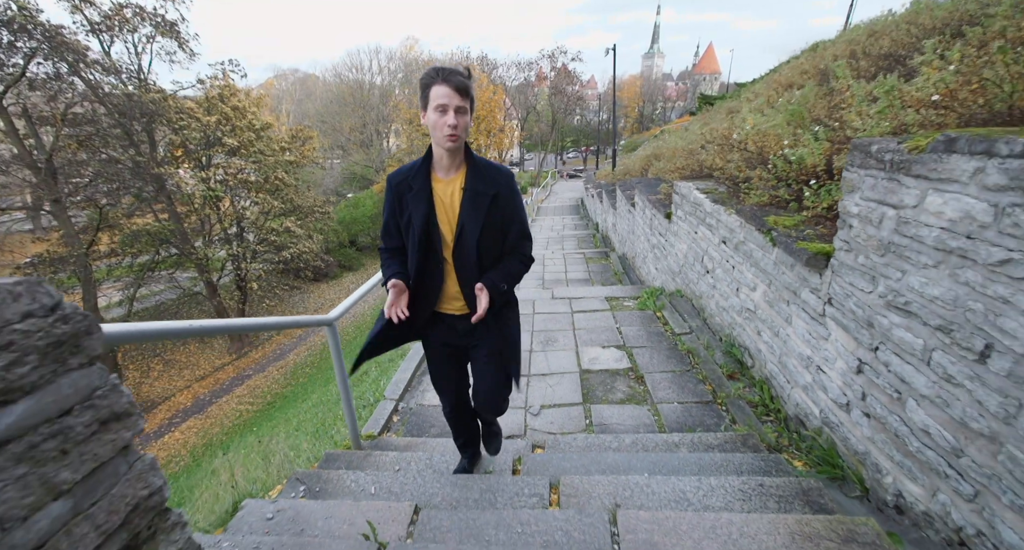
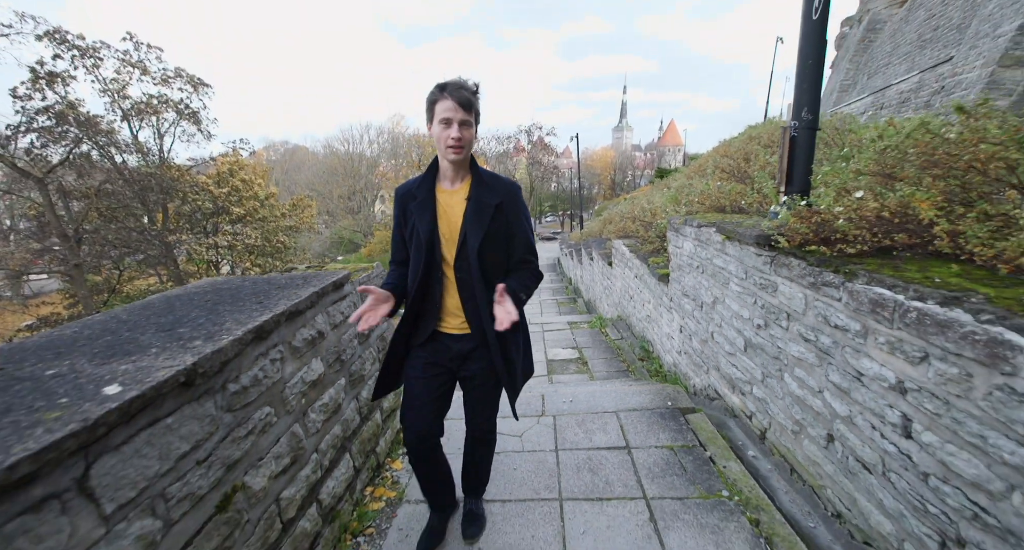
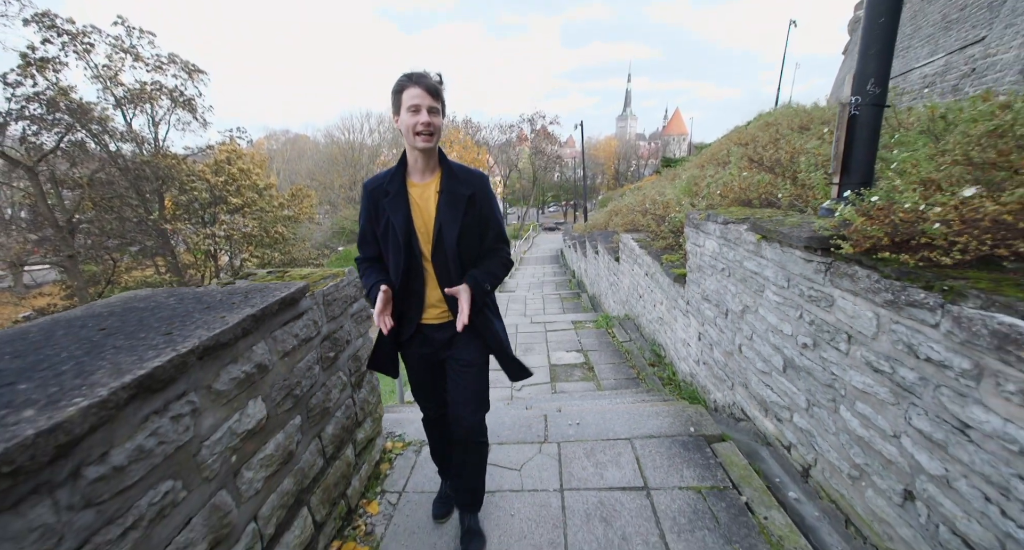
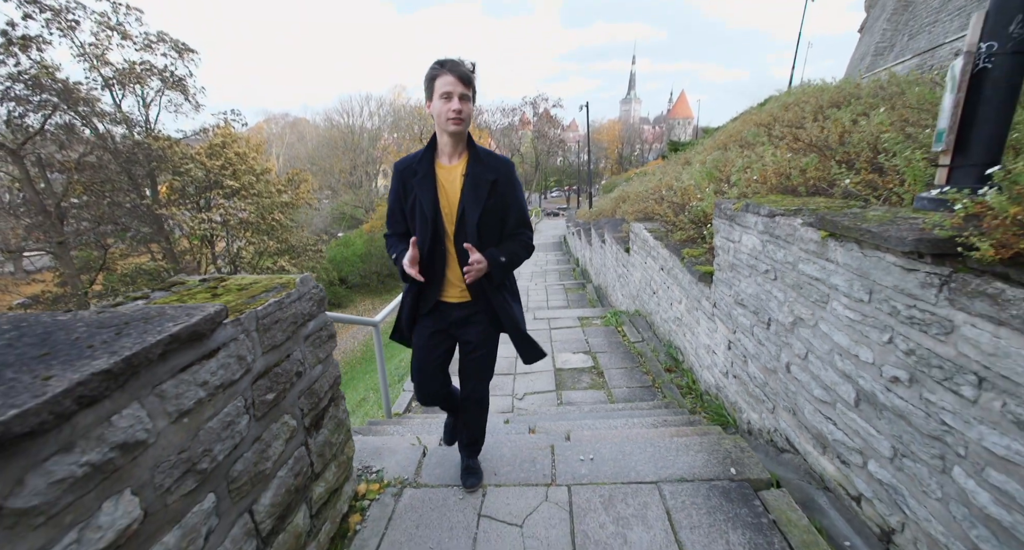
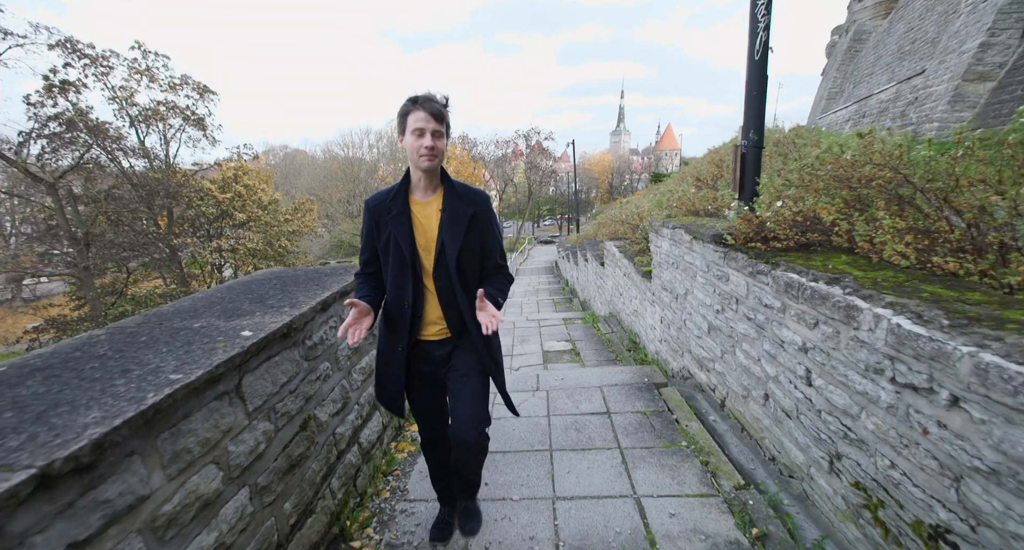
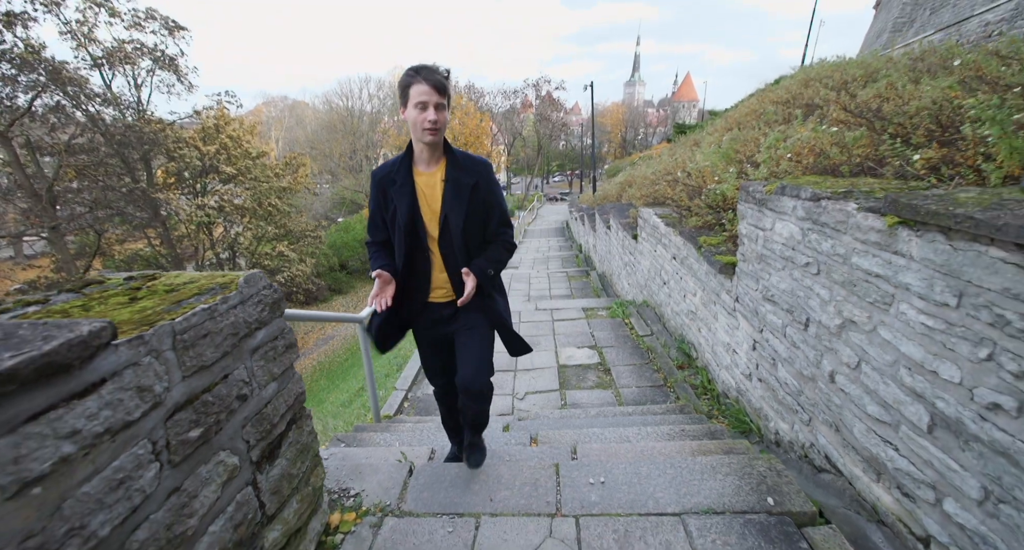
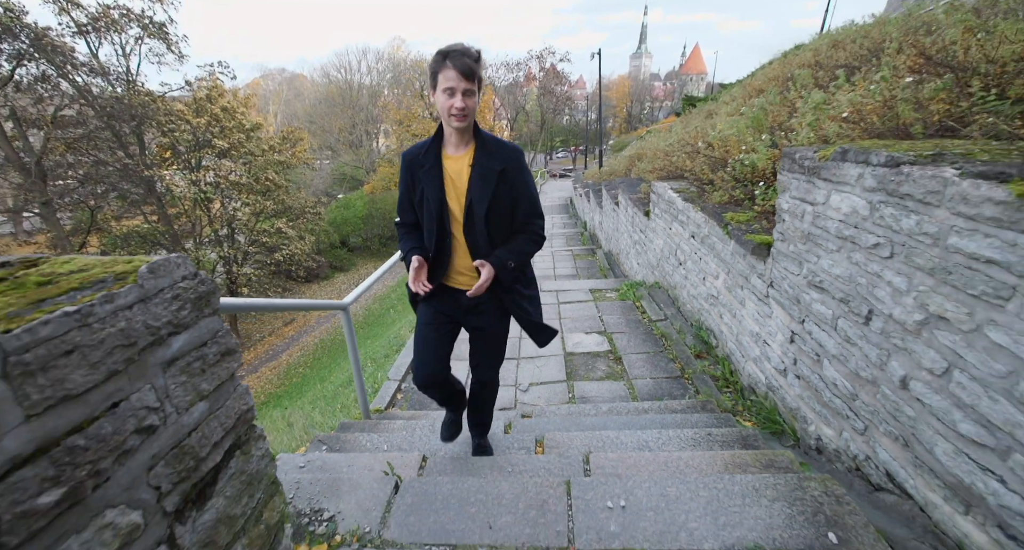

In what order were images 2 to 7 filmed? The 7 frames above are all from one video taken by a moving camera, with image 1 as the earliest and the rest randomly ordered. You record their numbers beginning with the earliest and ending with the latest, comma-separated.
7, 6, 4, 3, 2, 5
